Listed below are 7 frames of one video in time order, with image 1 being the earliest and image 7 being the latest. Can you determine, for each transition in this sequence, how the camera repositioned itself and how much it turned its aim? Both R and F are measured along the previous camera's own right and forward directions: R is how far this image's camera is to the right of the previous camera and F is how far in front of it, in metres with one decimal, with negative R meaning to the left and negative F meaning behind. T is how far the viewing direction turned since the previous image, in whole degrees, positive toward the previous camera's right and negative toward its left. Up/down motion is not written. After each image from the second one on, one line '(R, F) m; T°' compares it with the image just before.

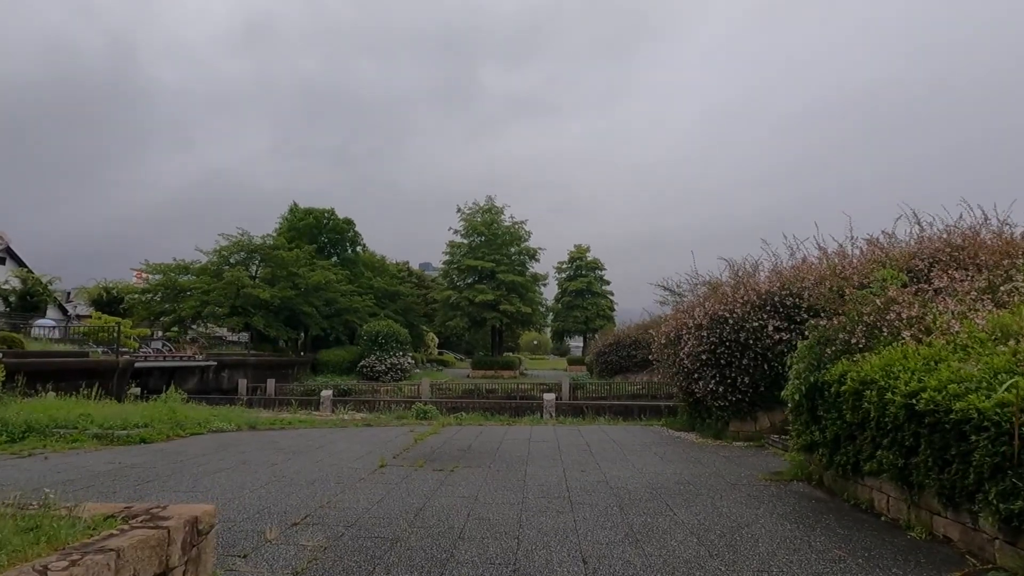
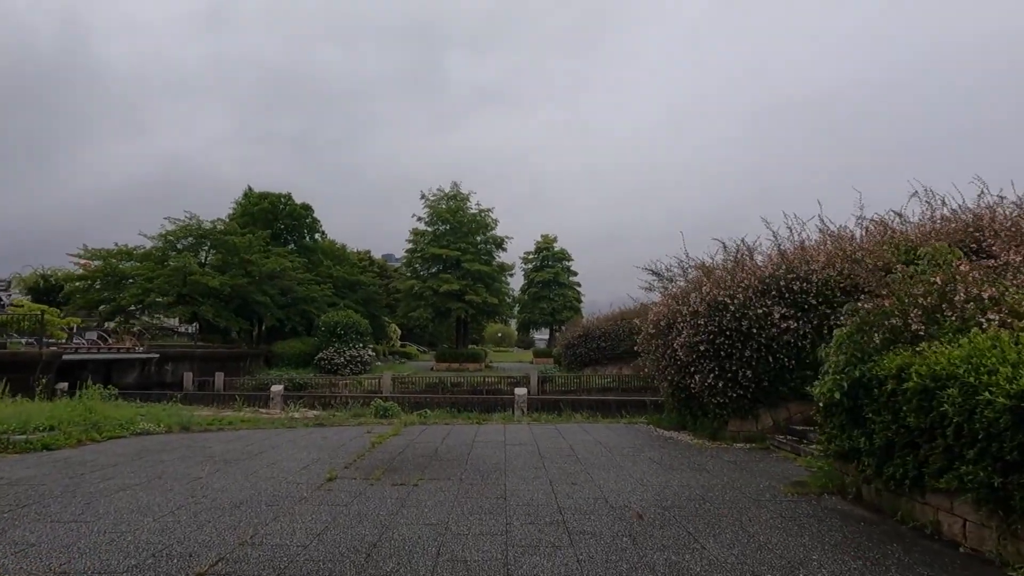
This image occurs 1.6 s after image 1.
(-0.1, +1.3) m; +3°
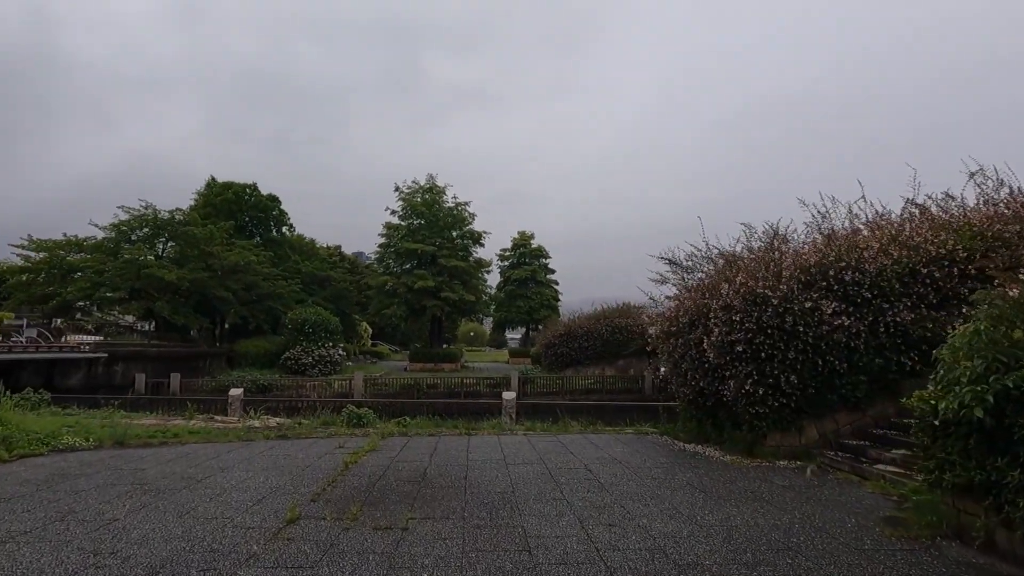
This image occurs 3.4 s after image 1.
(-0.4, +1.5) m; +2°
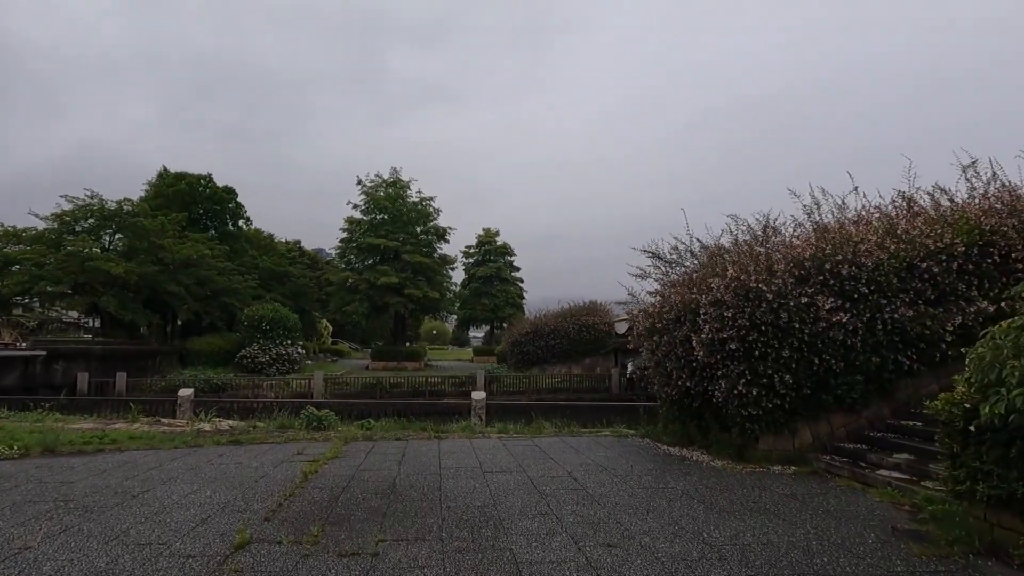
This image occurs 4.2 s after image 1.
(-0.2, +0.6) m; +3°
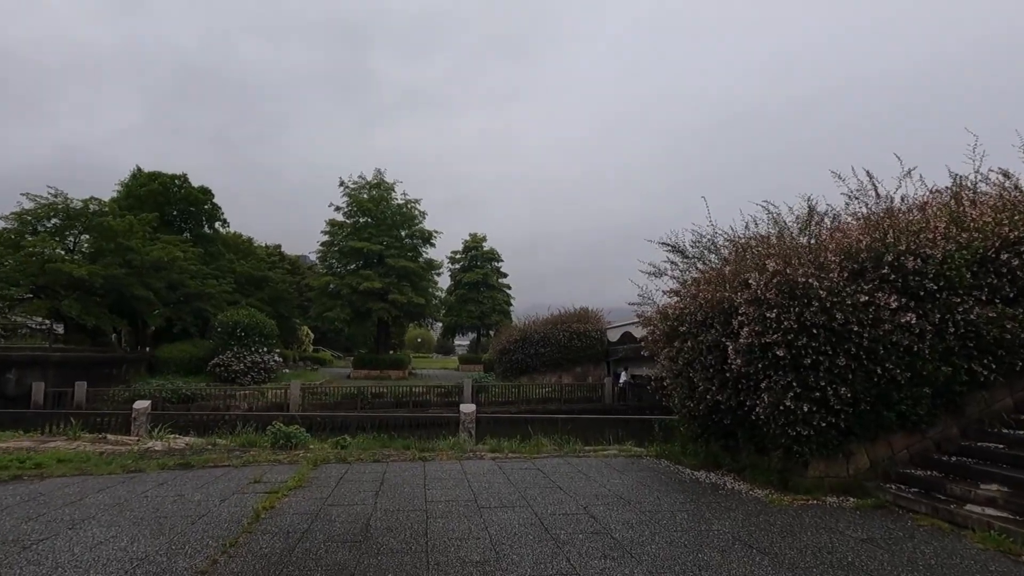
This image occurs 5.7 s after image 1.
(-0.2, +1.3) m; +1°
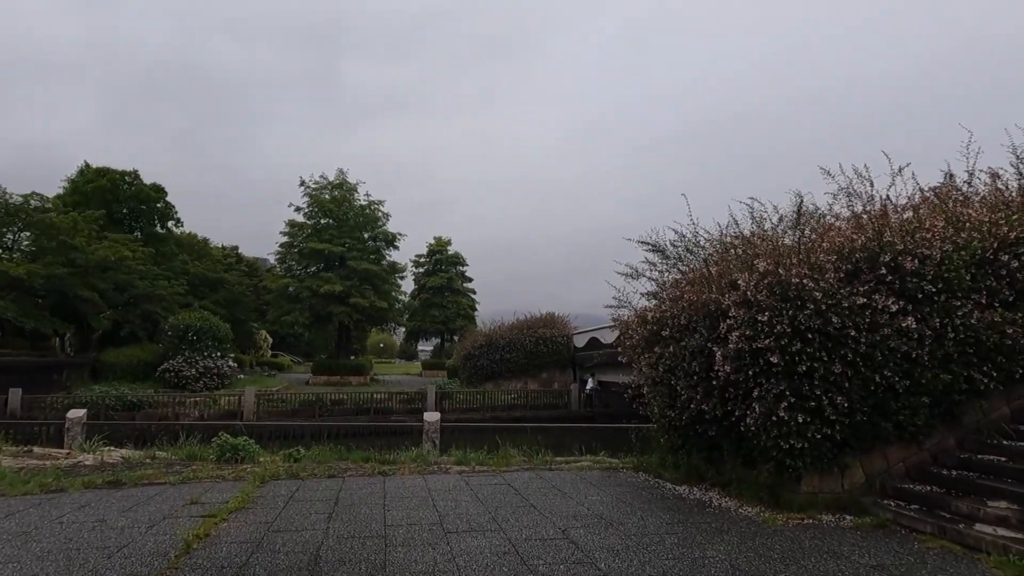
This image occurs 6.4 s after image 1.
(-0.1, +0.6) m; +3°
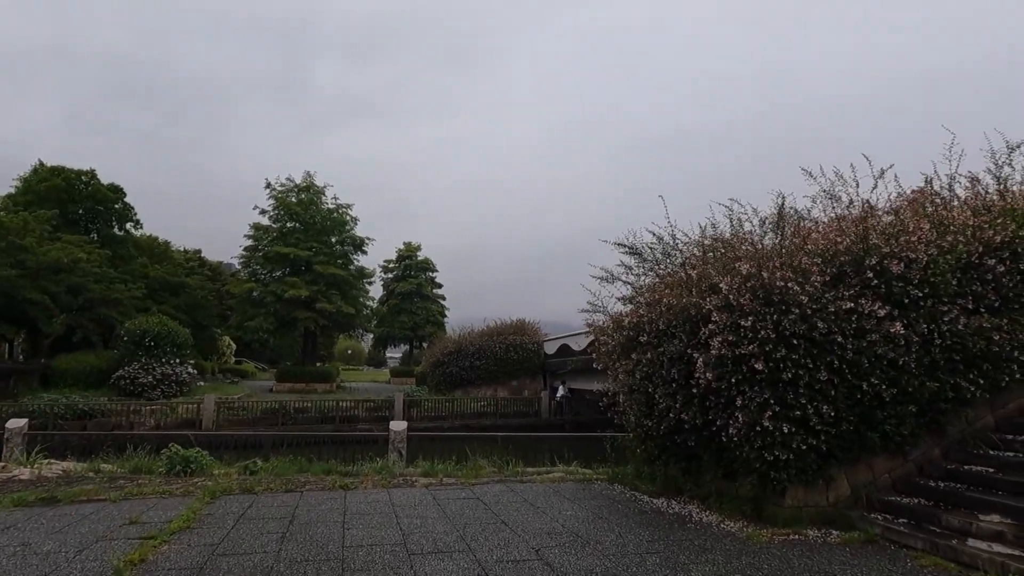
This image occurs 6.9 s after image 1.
(0.0, +0.4) m; +3°
